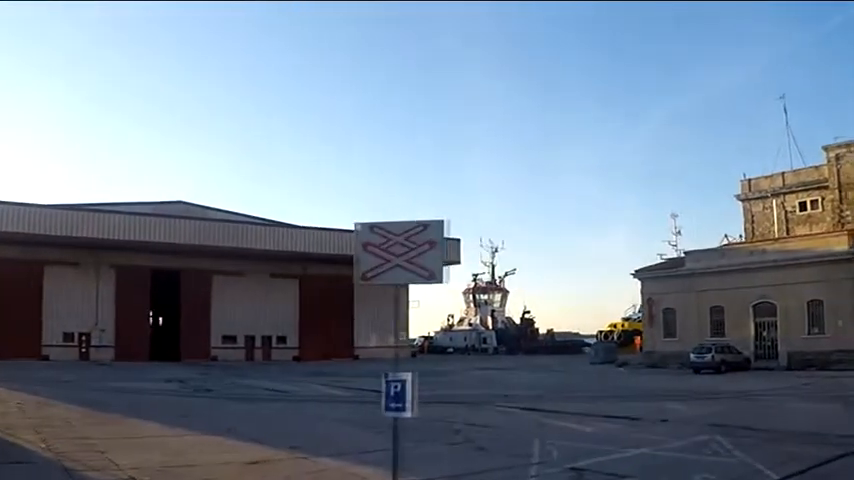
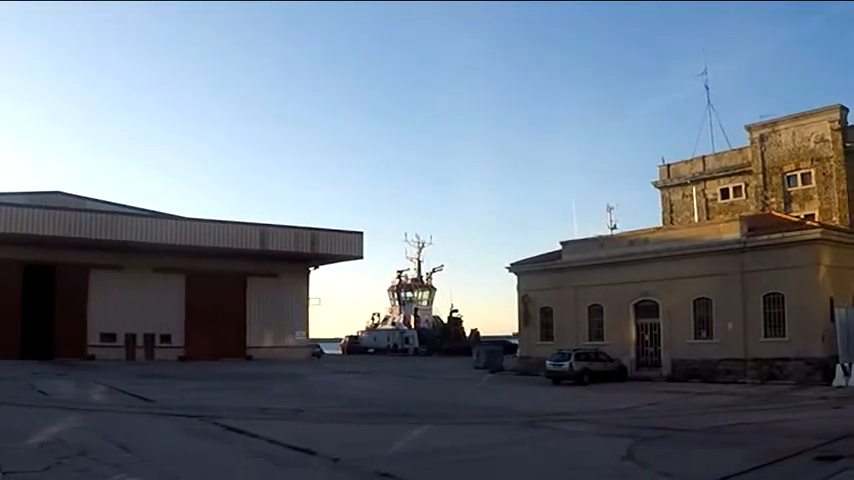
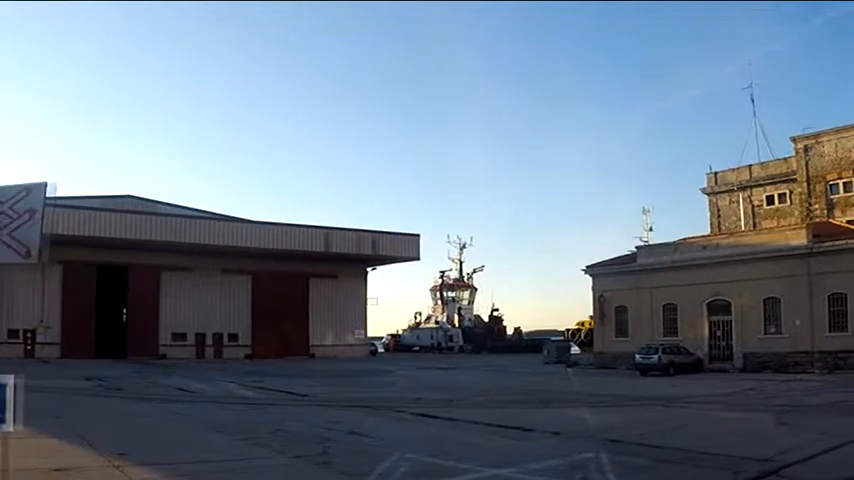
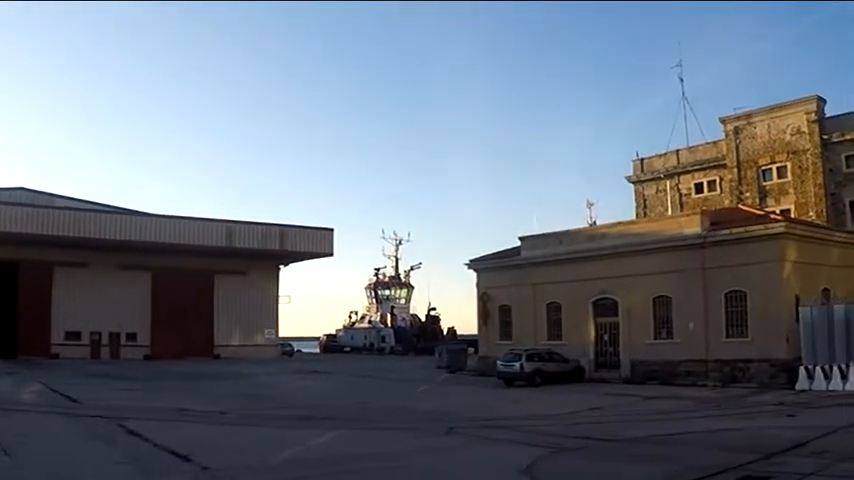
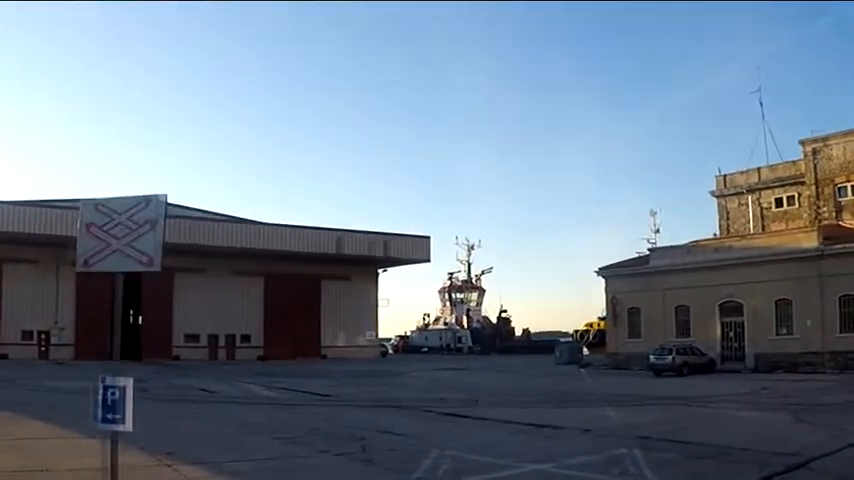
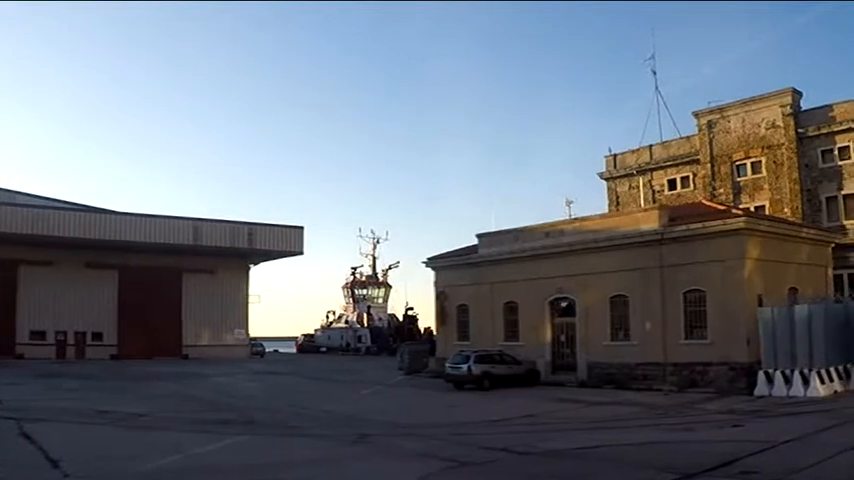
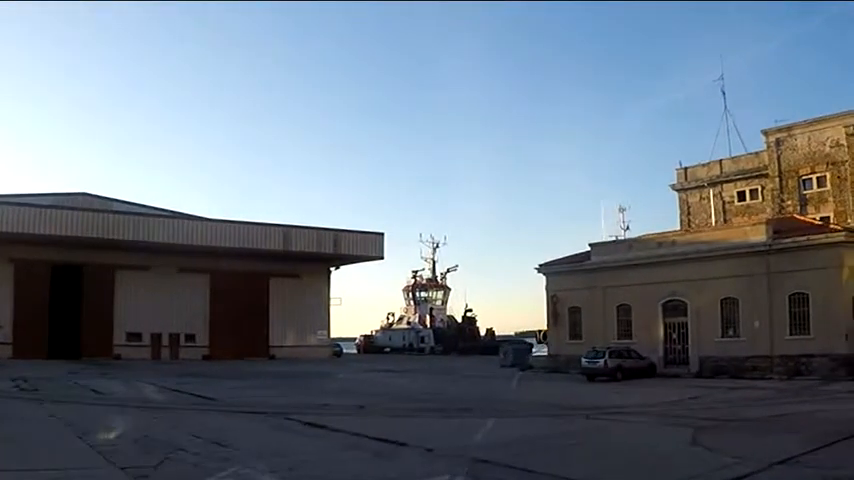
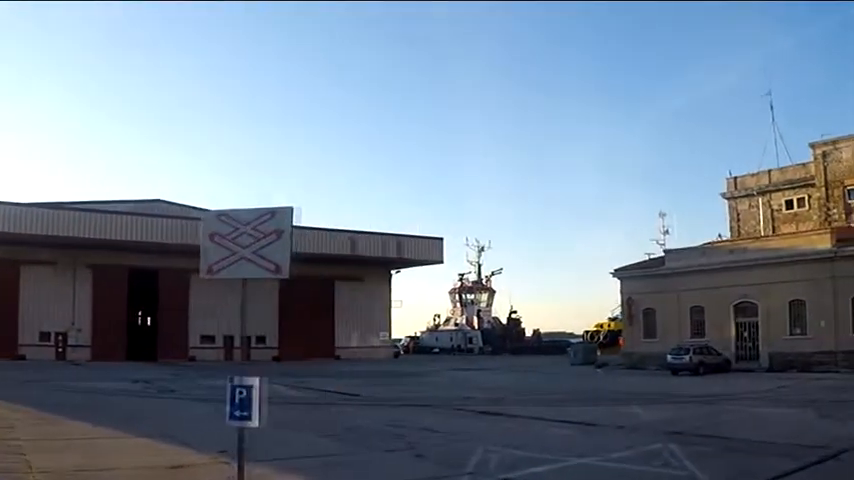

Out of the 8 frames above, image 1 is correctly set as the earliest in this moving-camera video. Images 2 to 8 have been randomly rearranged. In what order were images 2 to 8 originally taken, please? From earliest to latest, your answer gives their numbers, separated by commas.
8, 5, 3, 7, 2, 4, 6
